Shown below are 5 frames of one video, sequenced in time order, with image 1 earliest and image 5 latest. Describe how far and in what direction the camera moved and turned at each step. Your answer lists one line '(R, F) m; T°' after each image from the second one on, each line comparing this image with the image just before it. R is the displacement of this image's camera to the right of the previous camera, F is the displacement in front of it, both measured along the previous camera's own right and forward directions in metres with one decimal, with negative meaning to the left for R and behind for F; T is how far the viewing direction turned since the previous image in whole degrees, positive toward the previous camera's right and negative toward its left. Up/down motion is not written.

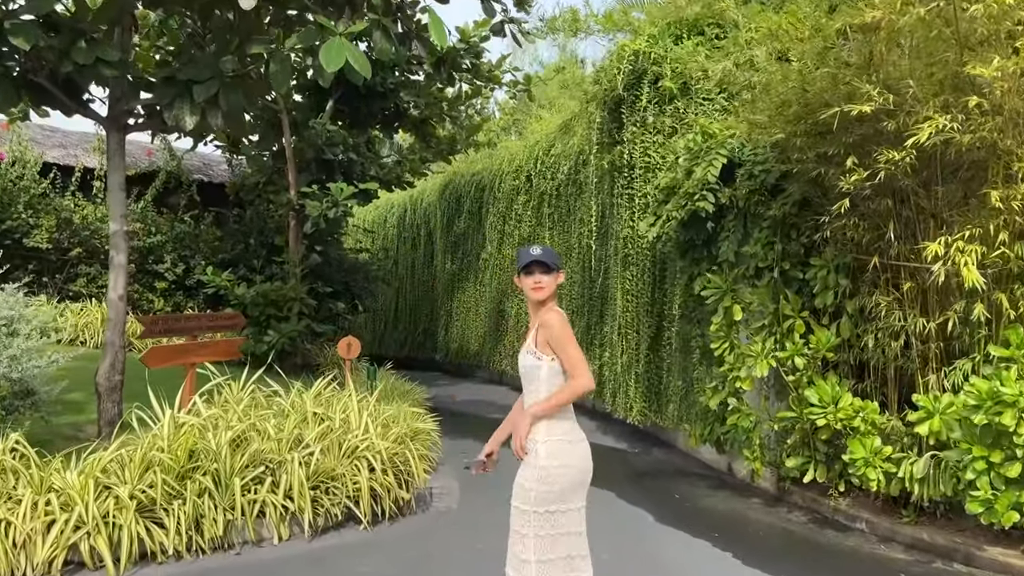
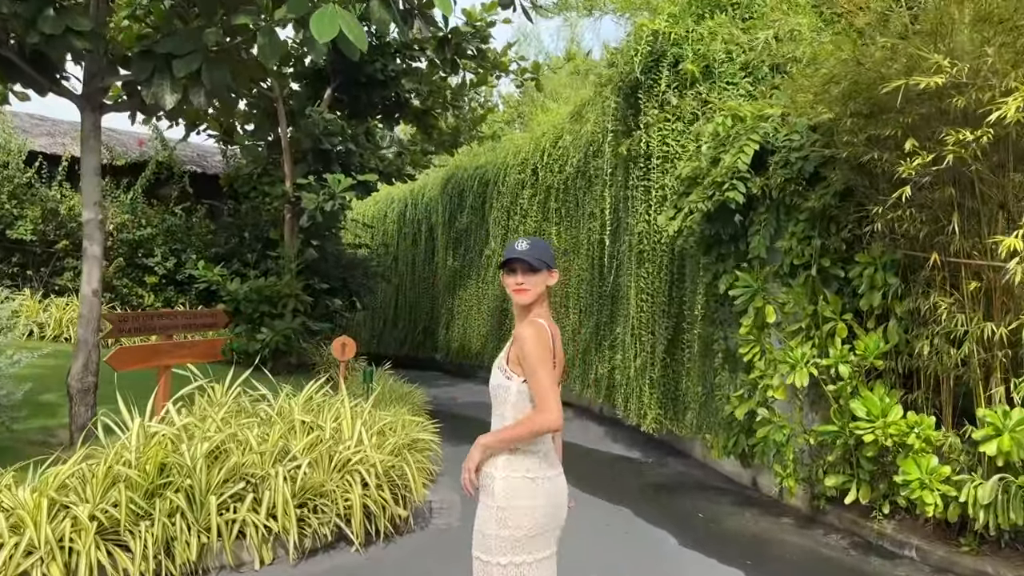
(0.0, +0.4) m; 0°
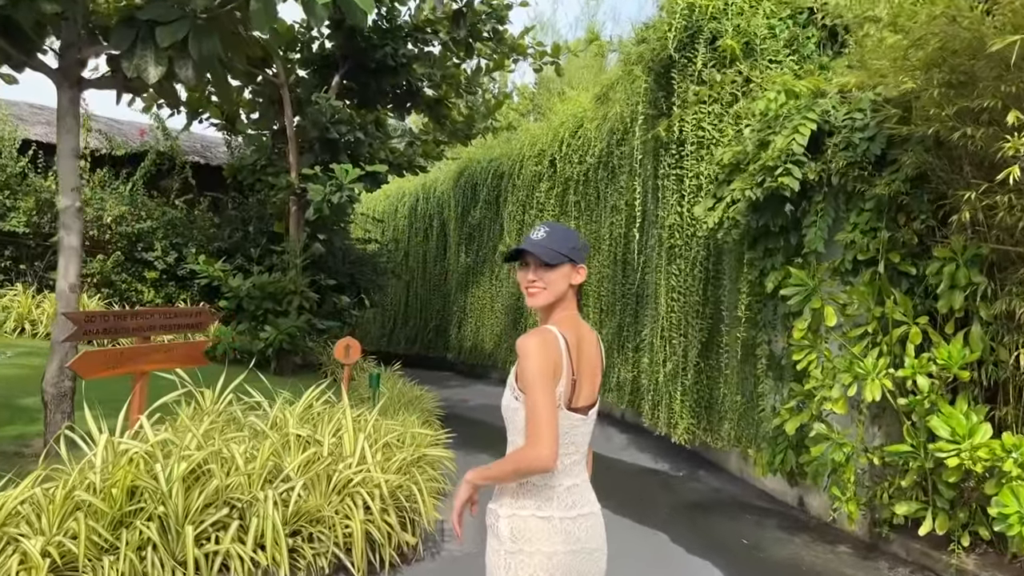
(0.0, +0.4) m; -1°
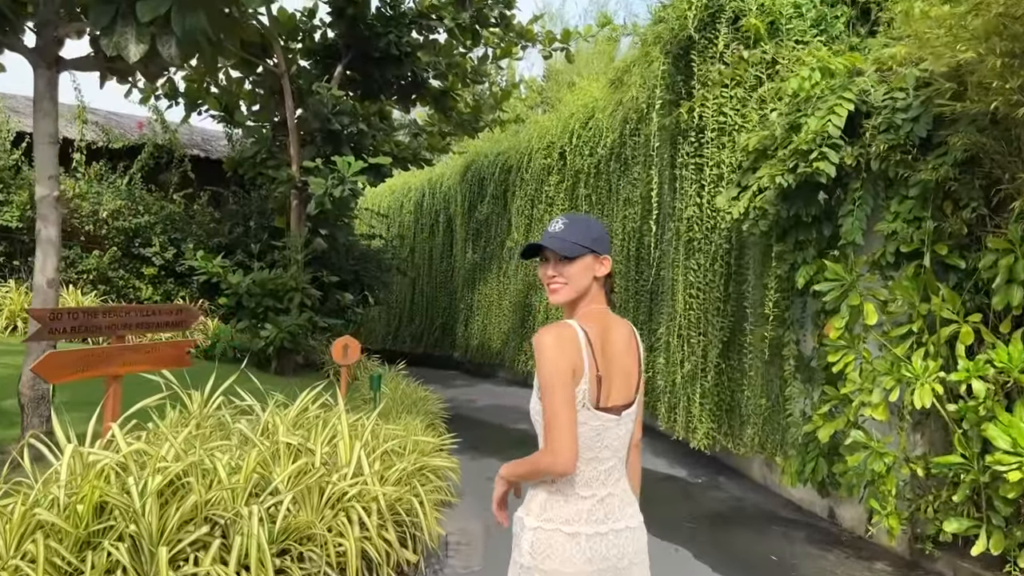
(0.0, +0.3) m; 0°
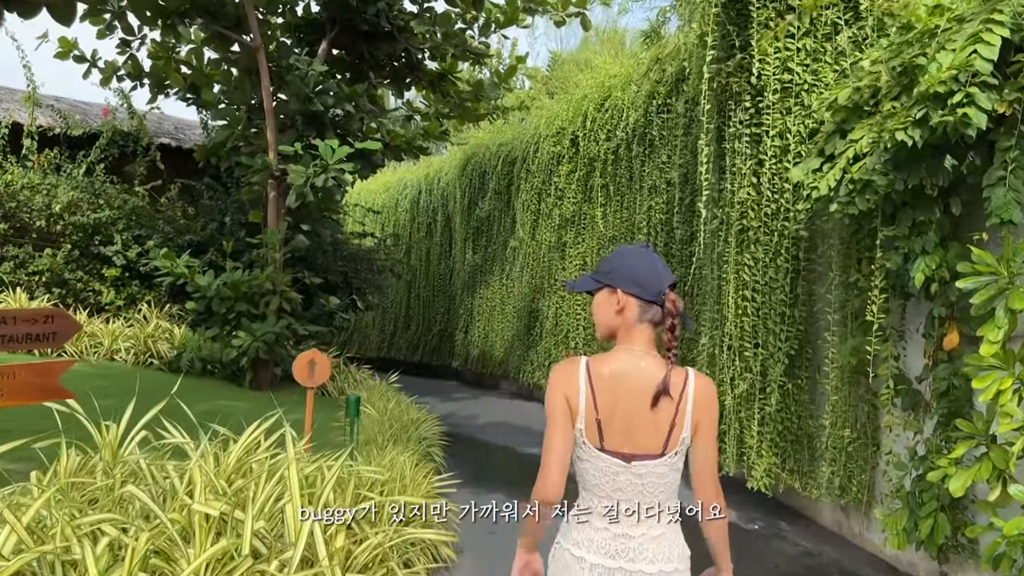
(-0.1, +0.9) m; 0°
